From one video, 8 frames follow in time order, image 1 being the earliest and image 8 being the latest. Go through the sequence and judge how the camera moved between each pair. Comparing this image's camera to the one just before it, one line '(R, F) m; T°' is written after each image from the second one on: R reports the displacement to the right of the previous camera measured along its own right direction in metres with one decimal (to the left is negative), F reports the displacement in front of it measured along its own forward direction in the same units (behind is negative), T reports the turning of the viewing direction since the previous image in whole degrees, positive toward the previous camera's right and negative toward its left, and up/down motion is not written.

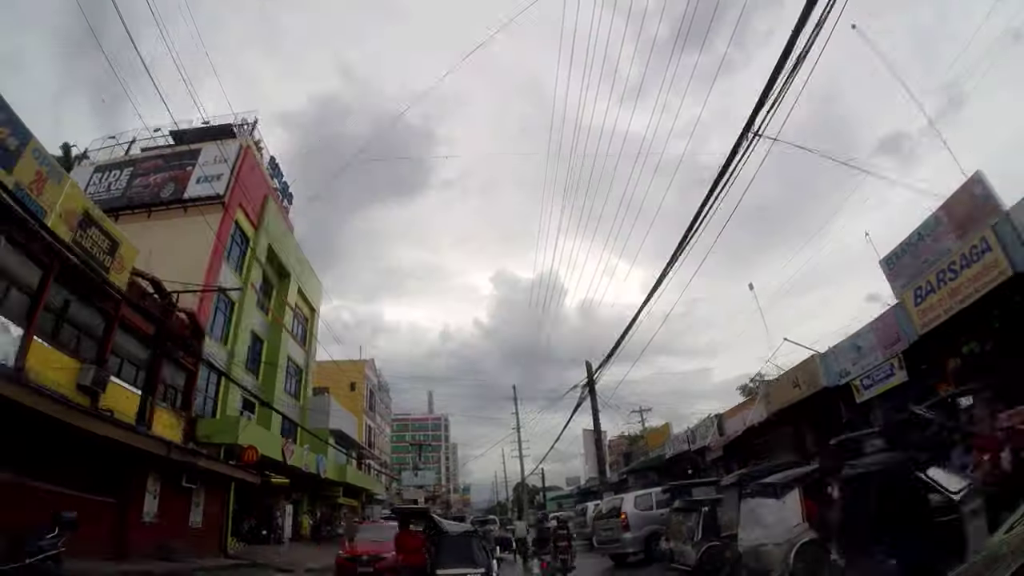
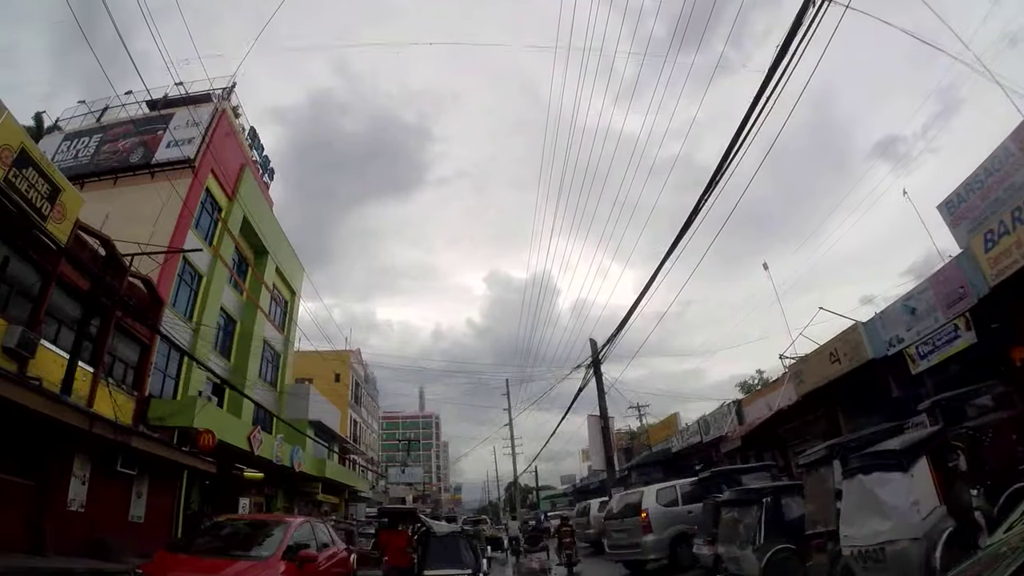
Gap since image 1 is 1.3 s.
(-0.1, +2.0) m; +1°
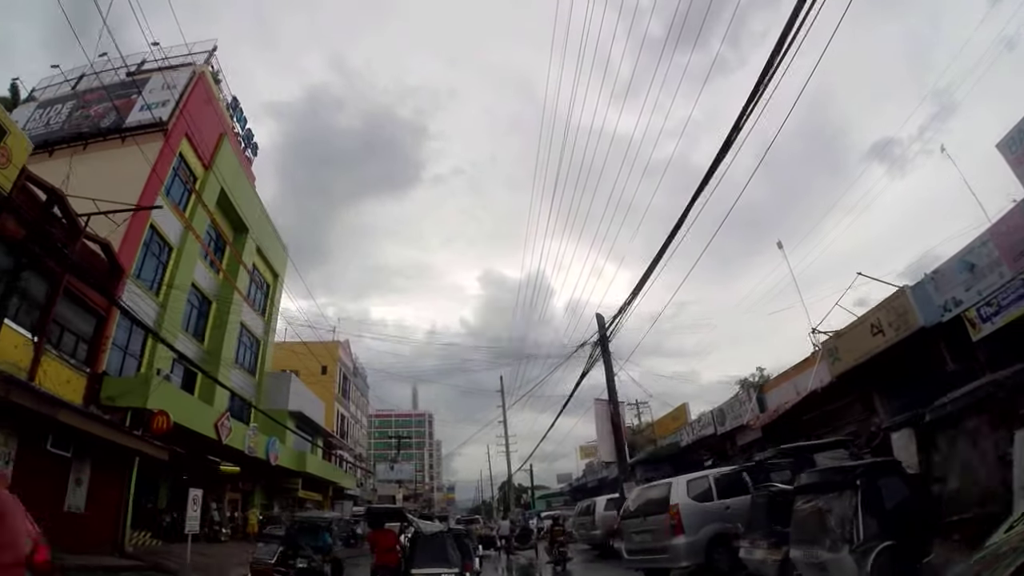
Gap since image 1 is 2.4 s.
(-0.1, +1.7) m; +1°
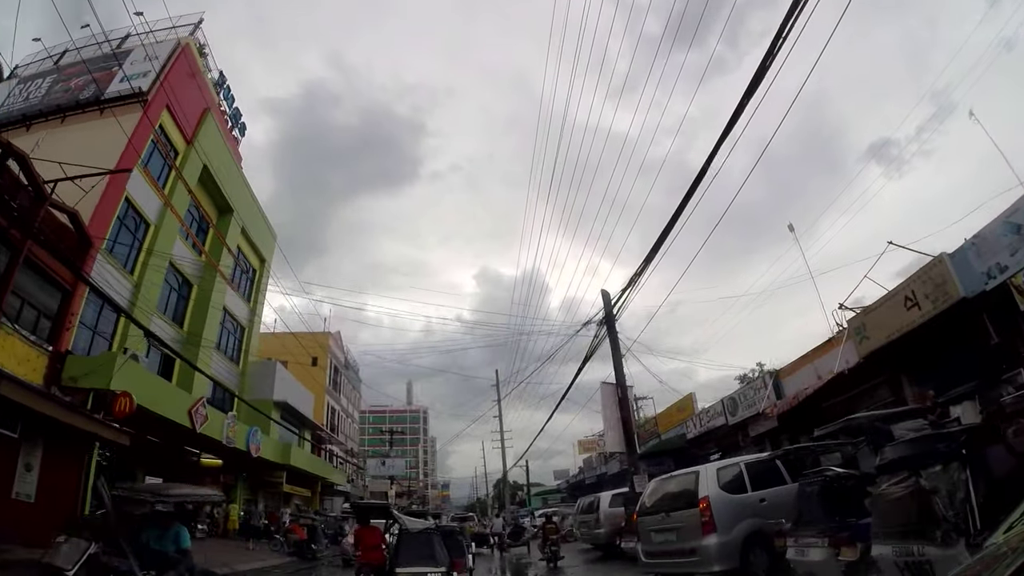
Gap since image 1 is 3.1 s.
(0.0, +1.1) m; 0°
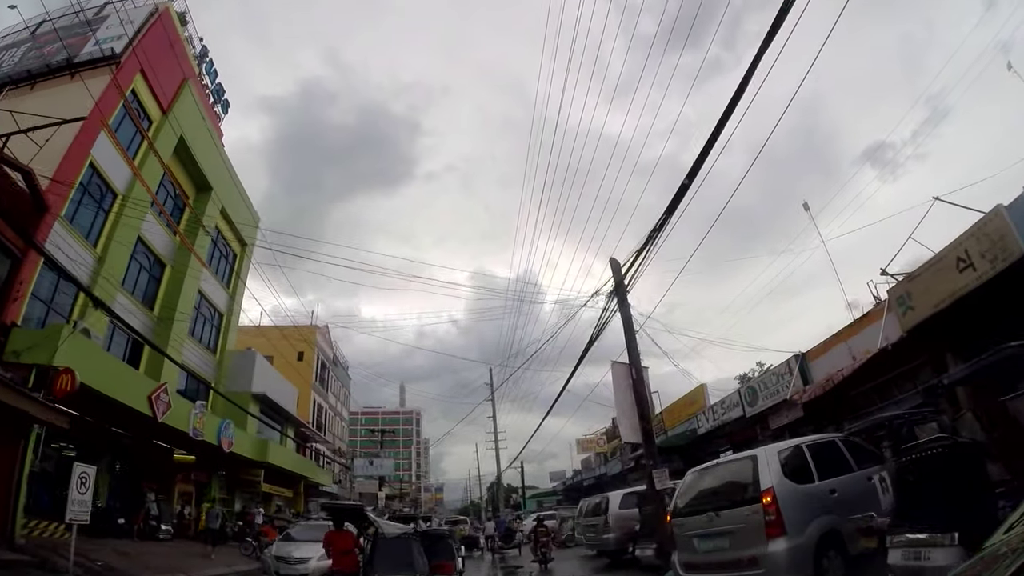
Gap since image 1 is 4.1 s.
(-0.1, +1.5) m; +1°
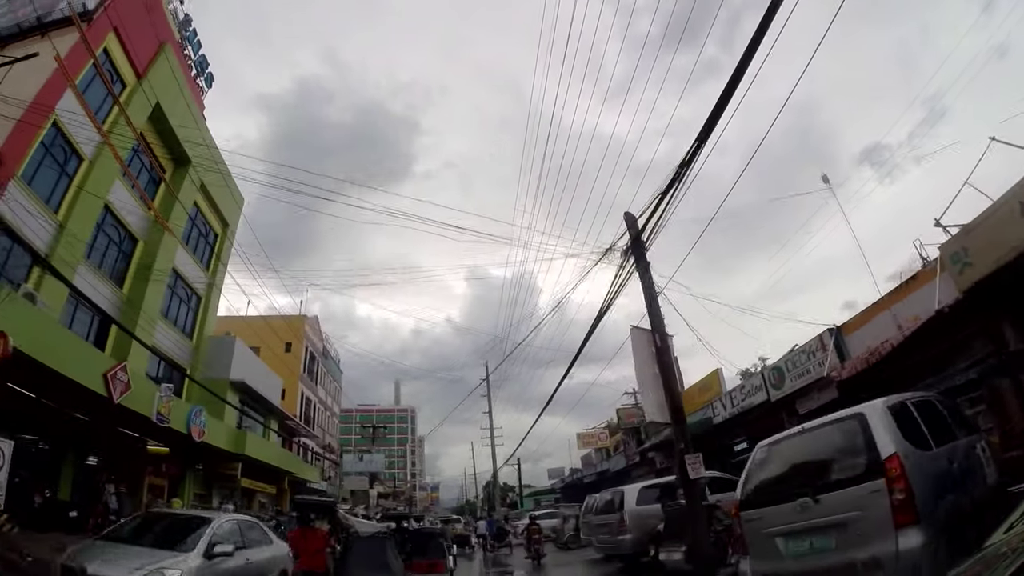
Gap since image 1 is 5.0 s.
(-0.1, +1.5) m; 0°
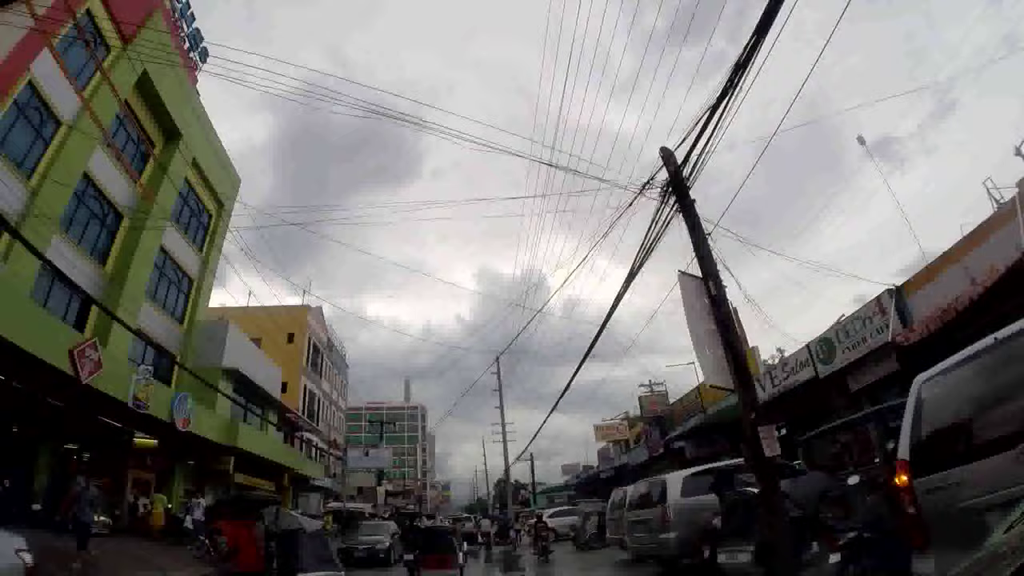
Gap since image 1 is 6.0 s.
(-0.1, +1.5) m; -1°
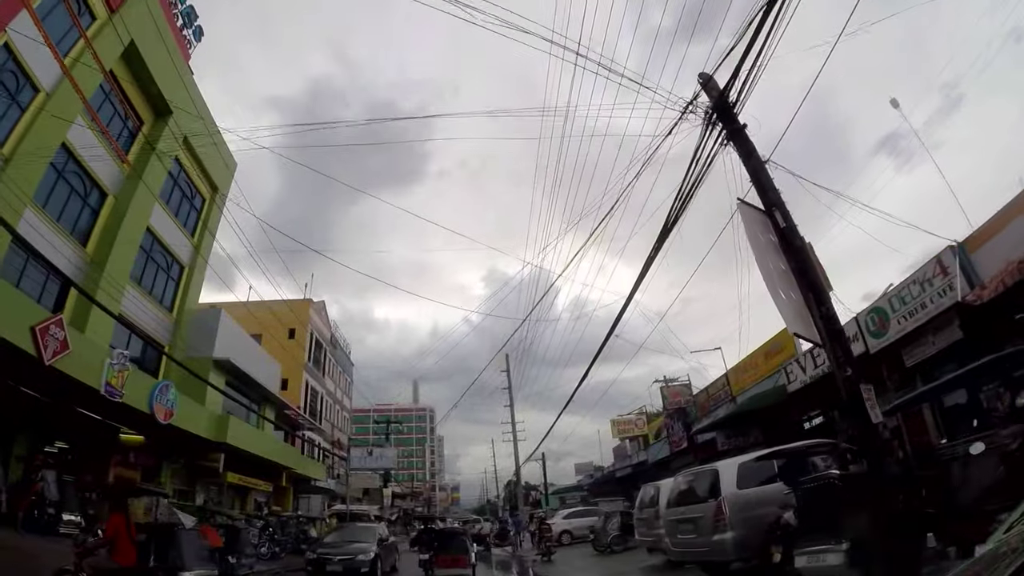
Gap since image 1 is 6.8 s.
(-0.1, +1.3) m; -1°
